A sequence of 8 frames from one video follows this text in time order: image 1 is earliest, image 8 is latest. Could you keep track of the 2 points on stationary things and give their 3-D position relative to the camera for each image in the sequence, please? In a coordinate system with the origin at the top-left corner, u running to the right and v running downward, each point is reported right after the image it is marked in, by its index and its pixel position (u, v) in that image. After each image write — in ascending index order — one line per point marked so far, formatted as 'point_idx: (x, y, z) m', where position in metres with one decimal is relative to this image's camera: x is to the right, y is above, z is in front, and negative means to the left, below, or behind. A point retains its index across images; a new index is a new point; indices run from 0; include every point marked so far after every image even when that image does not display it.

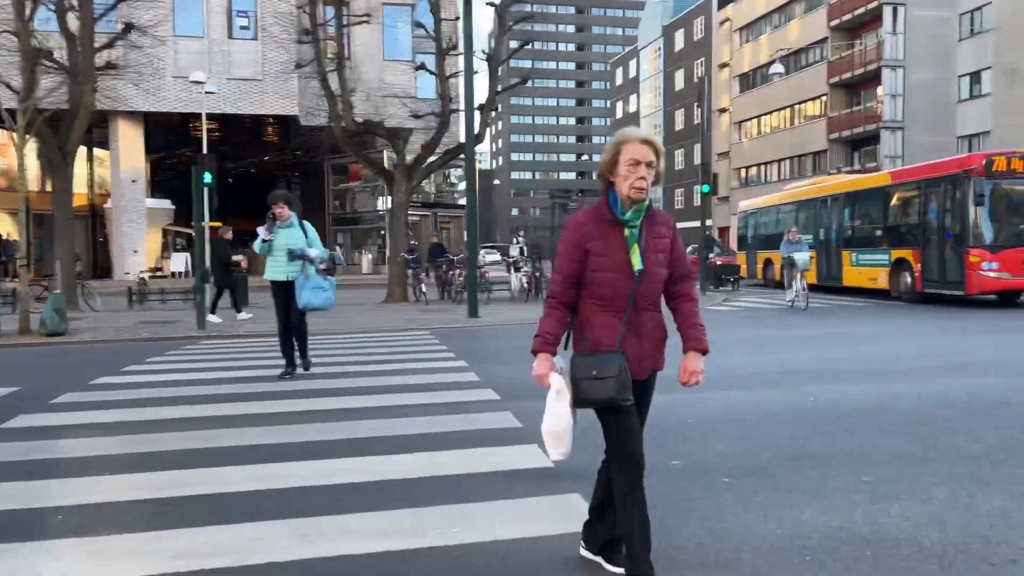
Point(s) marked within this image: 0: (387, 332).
0: (-2.4, -0.9, +15.6) m
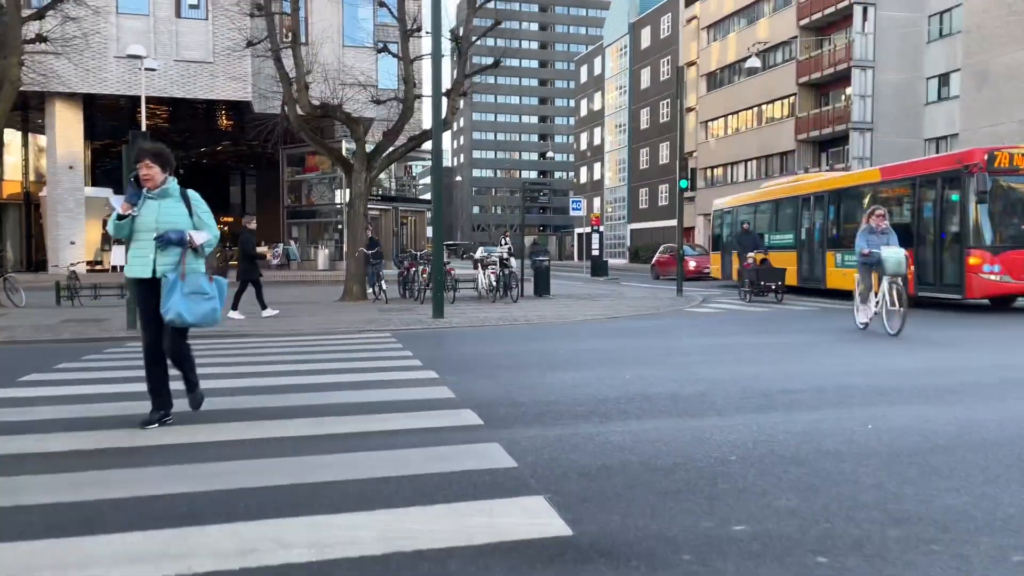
0: (-2.9, -0.8, +14.0) m
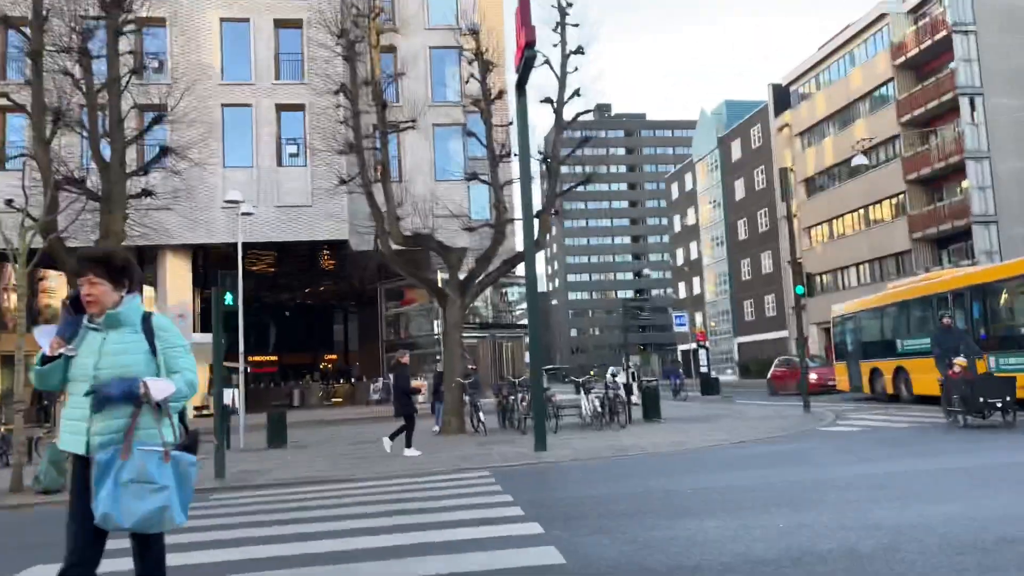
0: (-1.1, -3.0, +12.8) m
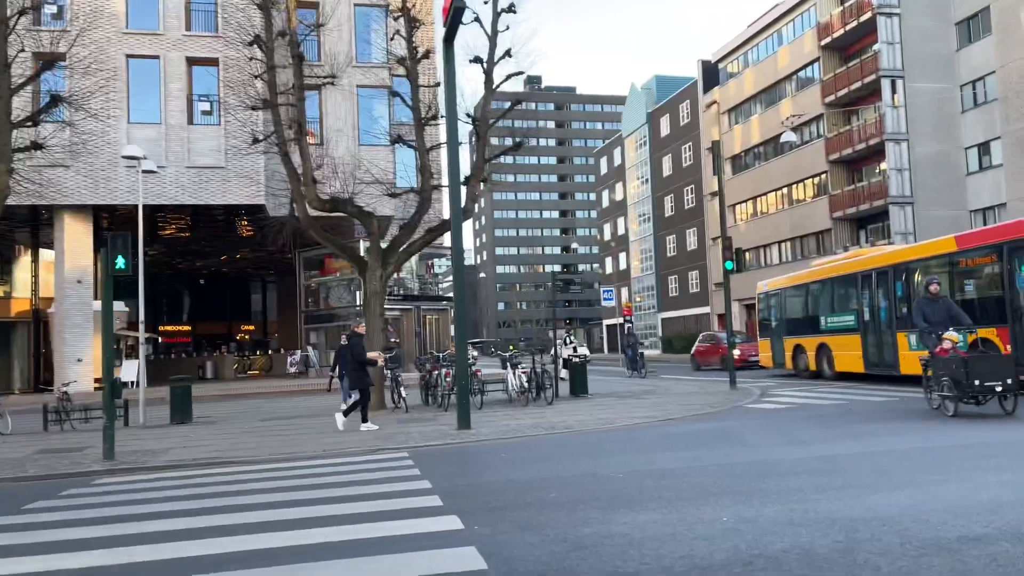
0: (-2.3, -2.5, +11.9) m
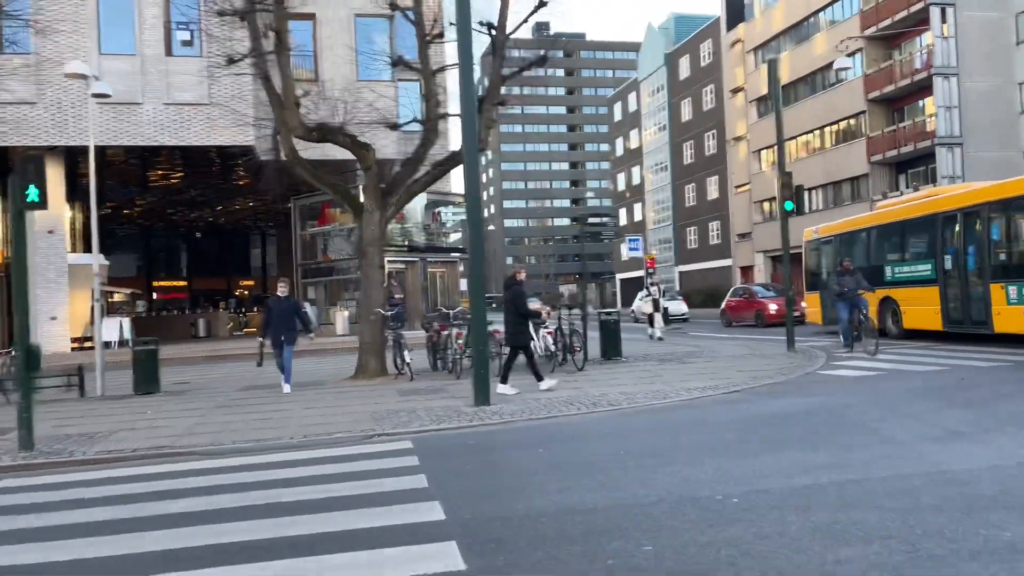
0: (-1.9, -1.8, +9.2) m
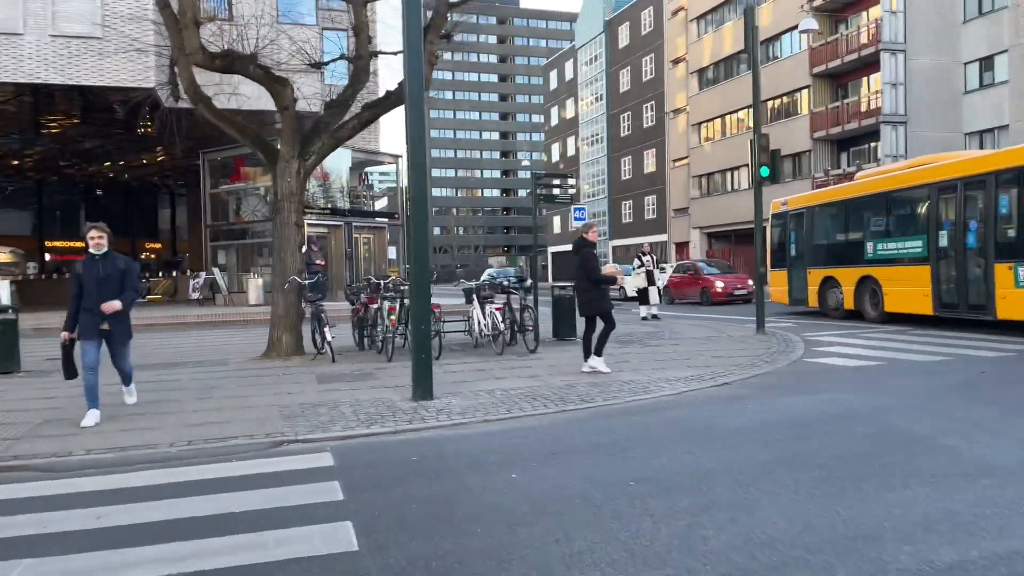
0: (-2.3, -1.4, +6.9) m
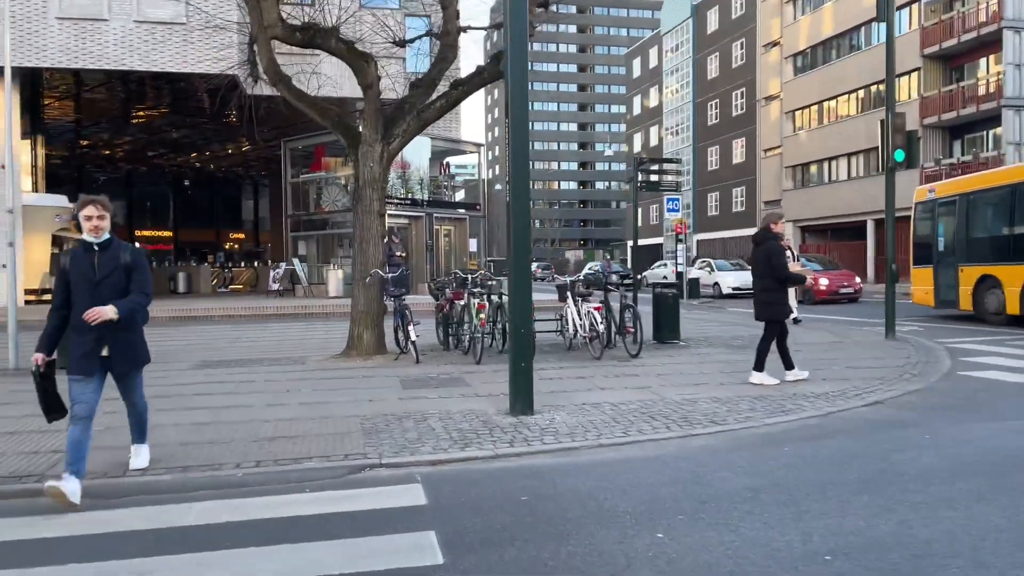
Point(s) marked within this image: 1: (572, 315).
0: (-1.4, -1.4, +5.8) m
1: (+0.9, -0.4, +12.2) m
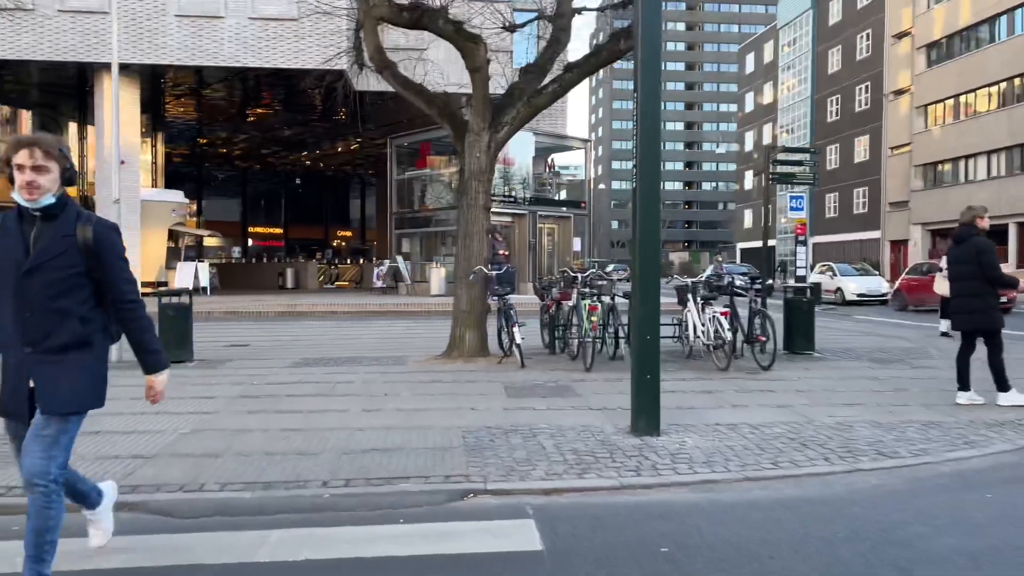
0: (-0.6, -1.4, +5.0) m
1: (+2.5, -0.4, +11.1) m
